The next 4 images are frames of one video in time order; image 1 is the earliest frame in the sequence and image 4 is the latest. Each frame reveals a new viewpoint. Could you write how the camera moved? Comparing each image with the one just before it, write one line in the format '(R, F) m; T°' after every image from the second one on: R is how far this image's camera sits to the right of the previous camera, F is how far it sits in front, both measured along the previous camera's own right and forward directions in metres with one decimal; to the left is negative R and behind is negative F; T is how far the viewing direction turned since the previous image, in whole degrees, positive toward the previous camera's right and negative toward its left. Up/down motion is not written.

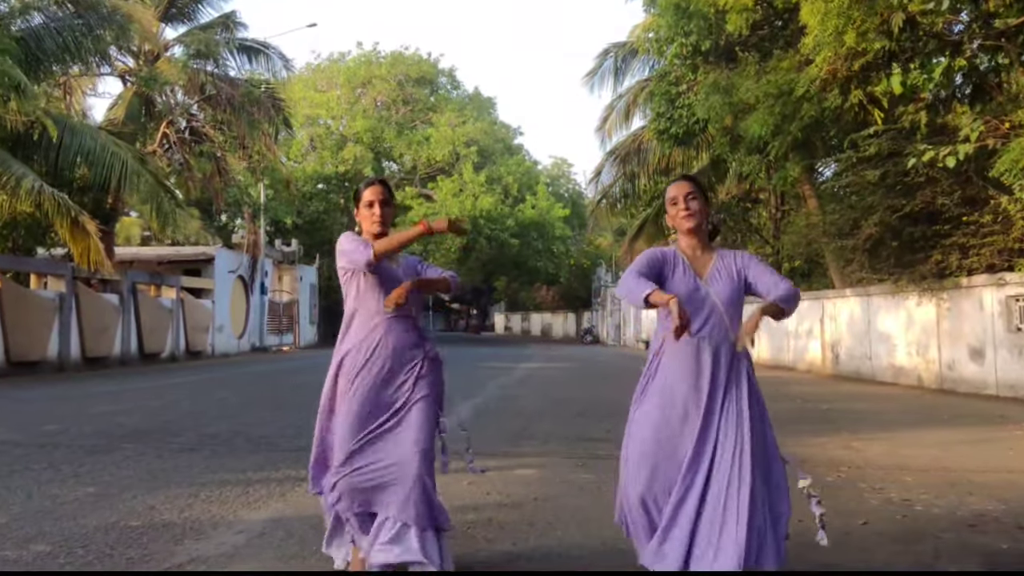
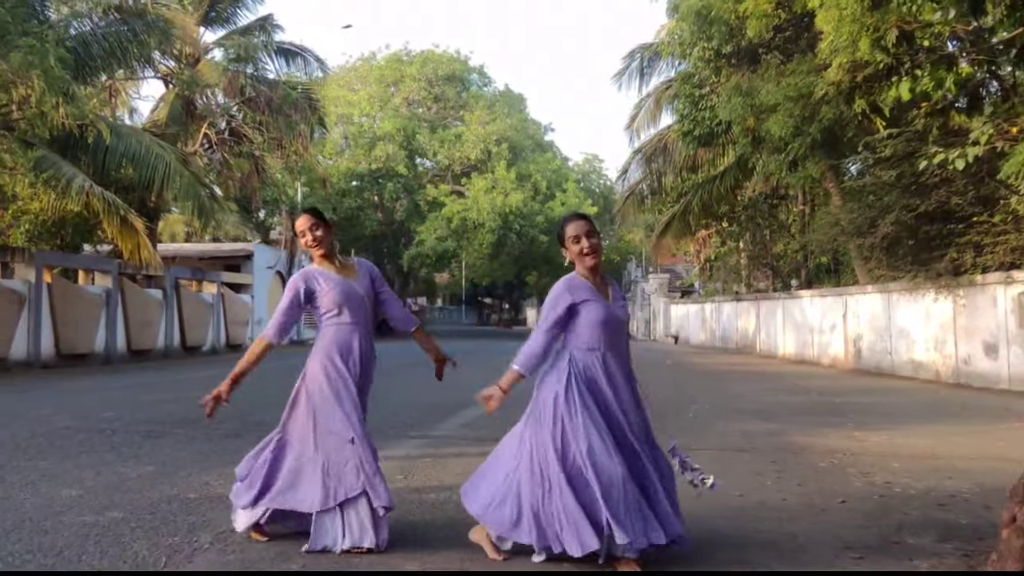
(+0.1, -0.5) m; -2°
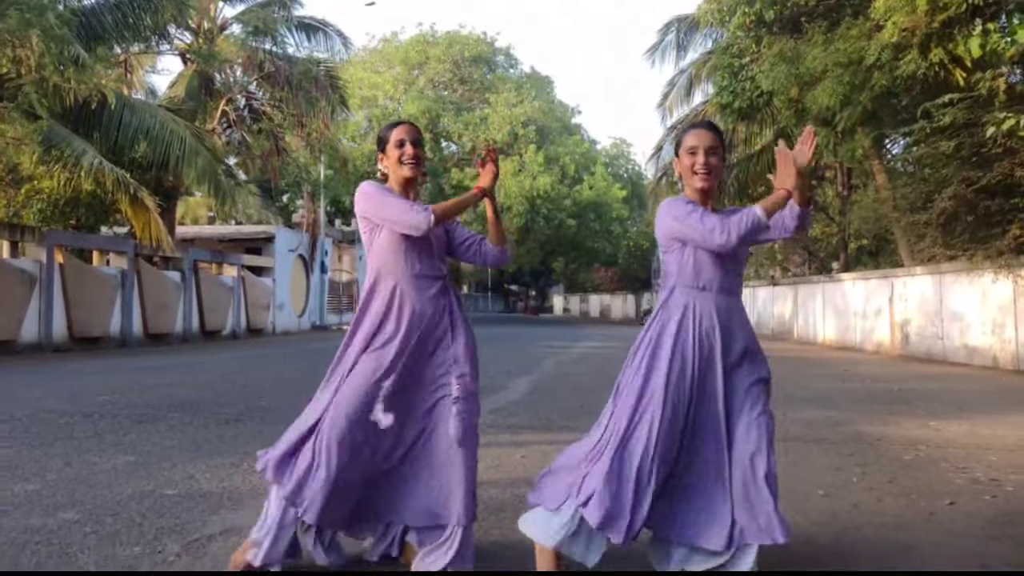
(-0.1, +0.8) m; -2°
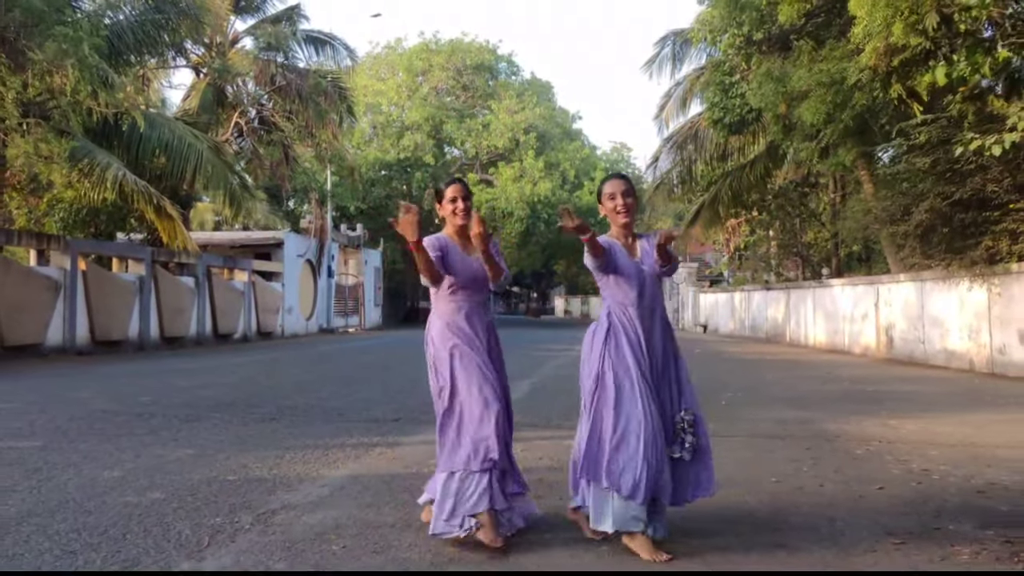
(0.0, -0.8) m; 0°
